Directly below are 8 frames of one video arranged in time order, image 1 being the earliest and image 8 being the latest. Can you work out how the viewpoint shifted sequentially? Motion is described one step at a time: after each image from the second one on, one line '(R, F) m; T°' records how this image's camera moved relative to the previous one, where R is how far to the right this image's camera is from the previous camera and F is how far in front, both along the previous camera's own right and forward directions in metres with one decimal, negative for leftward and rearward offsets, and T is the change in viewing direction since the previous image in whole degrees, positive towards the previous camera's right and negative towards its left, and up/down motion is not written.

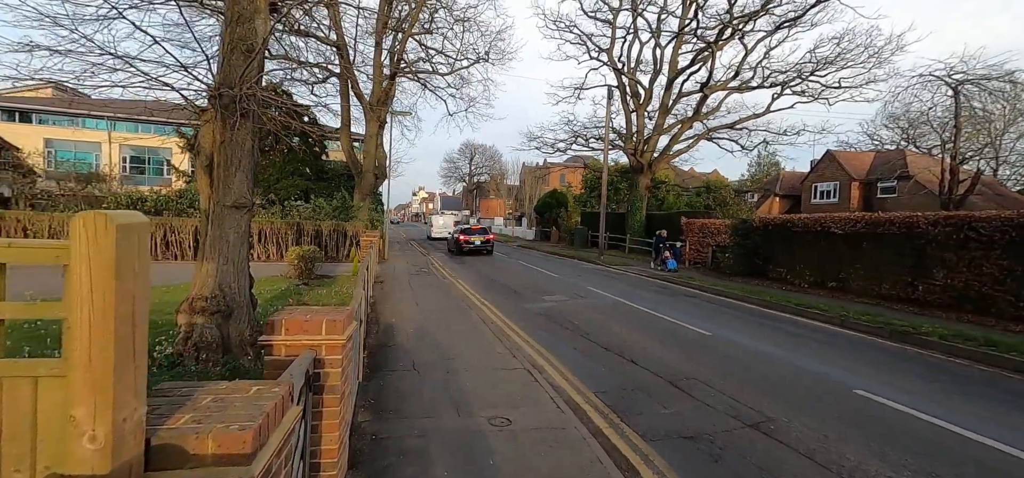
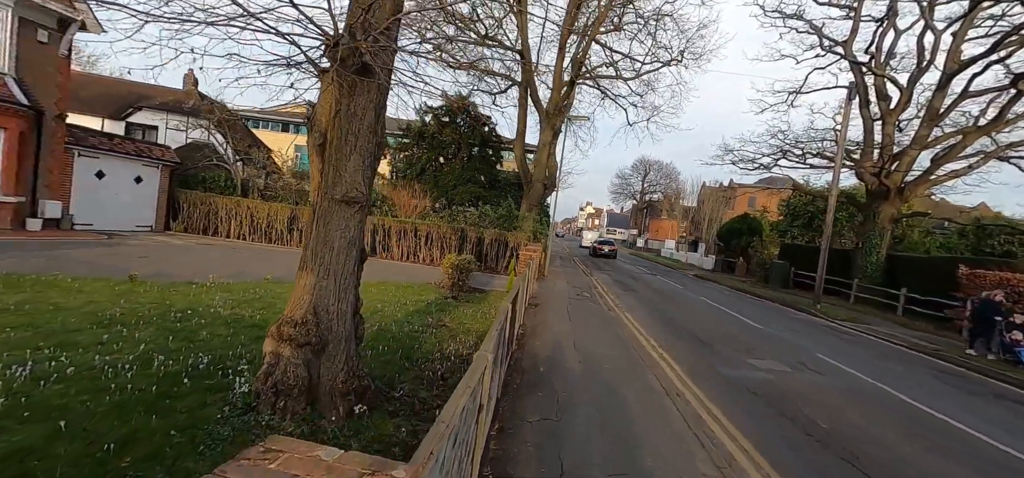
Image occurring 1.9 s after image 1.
(-0.5, +2.1) m; -20°
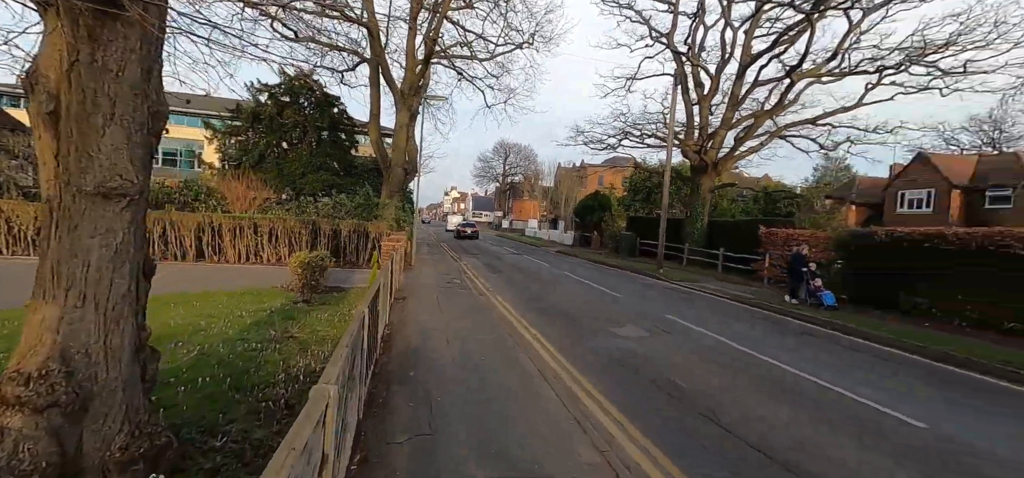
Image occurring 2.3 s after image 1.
(+0.1, +0.5) m; +16°
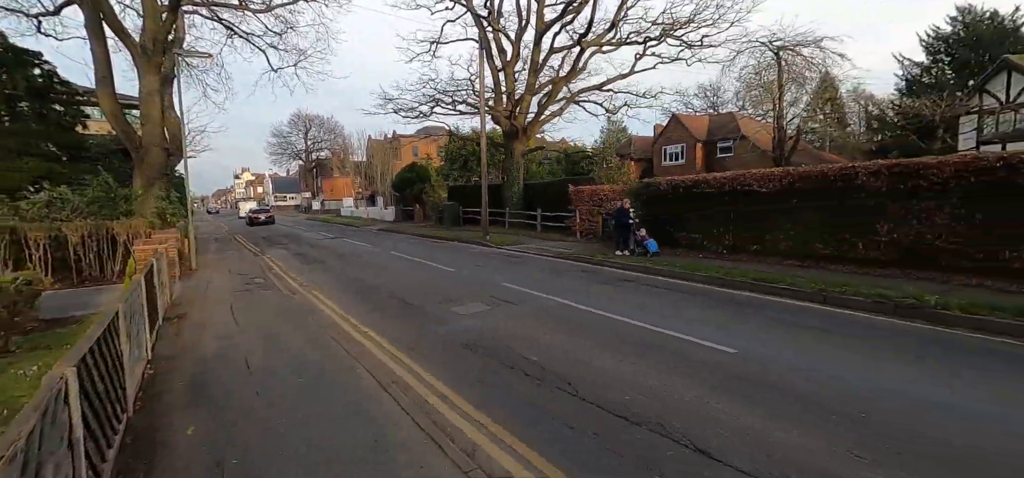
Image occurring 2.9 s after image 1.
(+0.1, +0.9) m; +22°
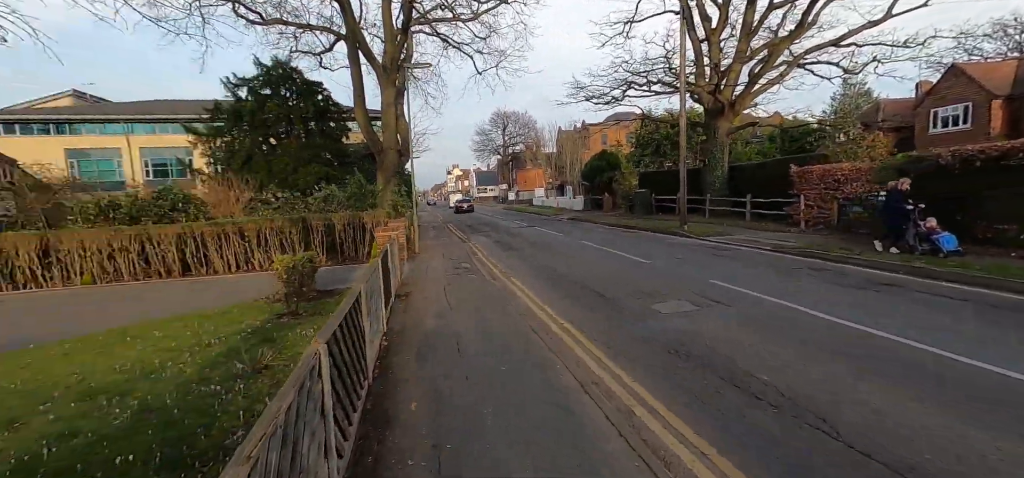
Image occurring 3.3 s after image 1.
(-0.3, +0.4) m; -23°
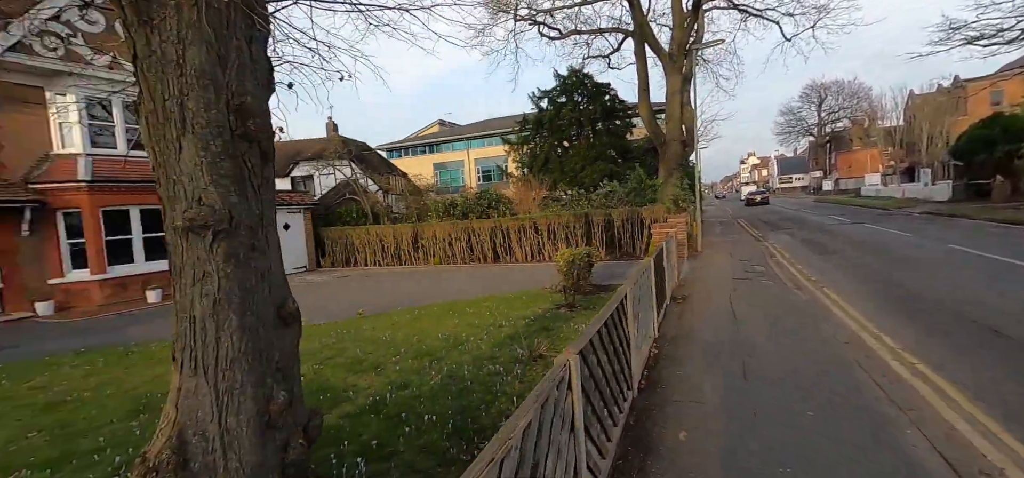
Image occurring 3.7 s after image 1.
(0.0, +0.5) m; -34°
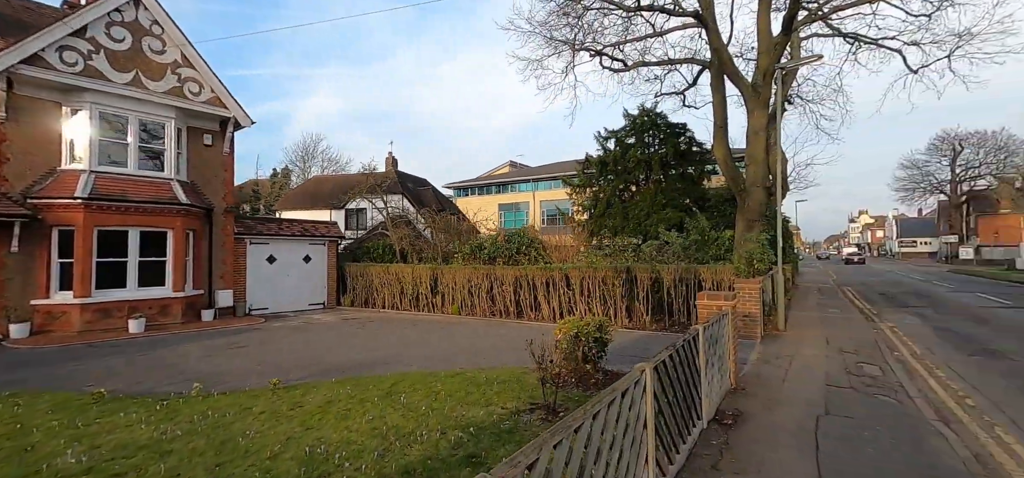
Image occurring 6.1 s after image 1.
(+1.4, +2.6) m; -9°
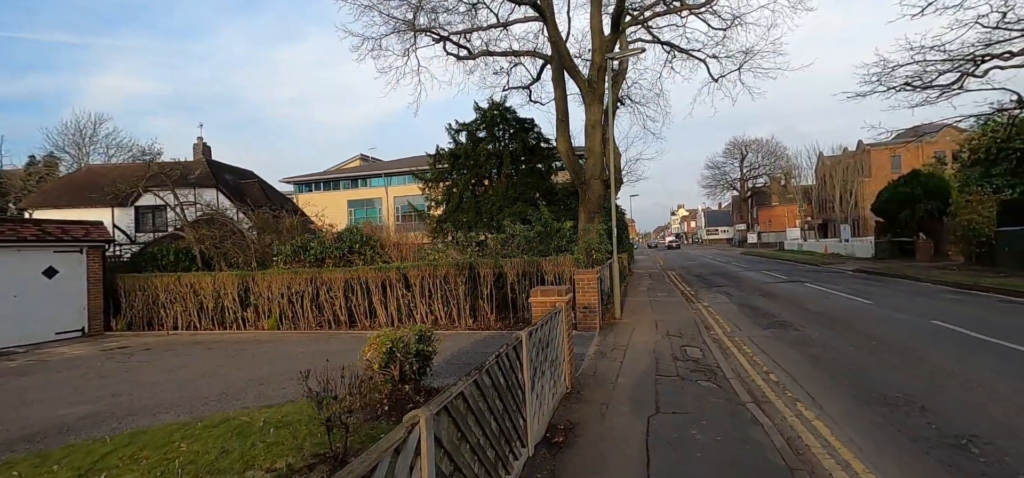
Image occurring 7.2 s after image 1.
(+0.9, +1.3) m; +17°
